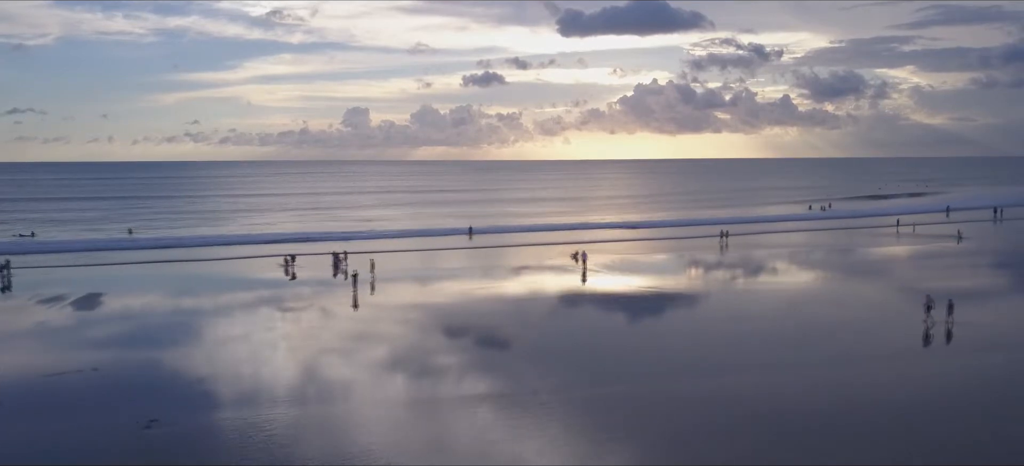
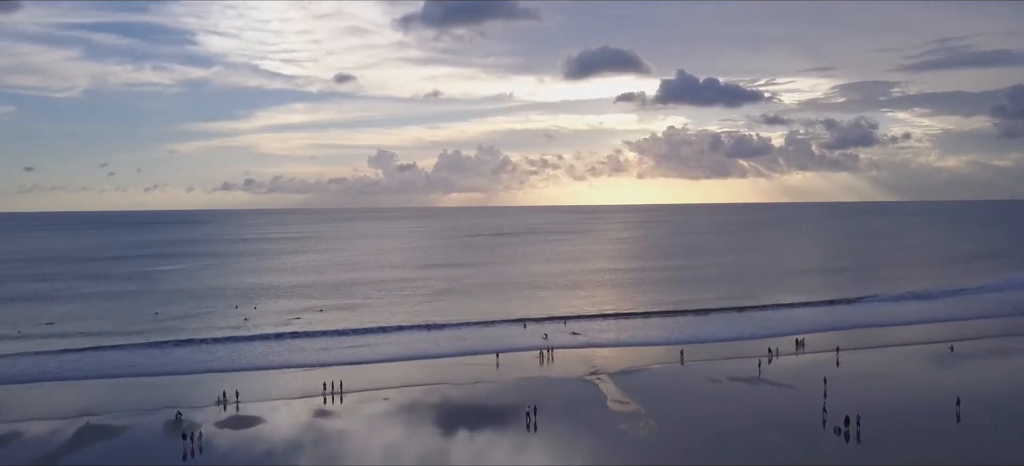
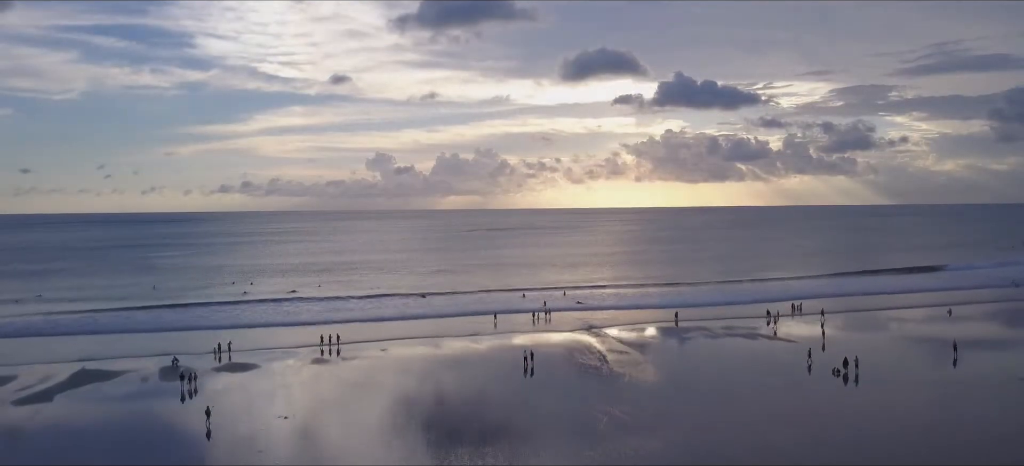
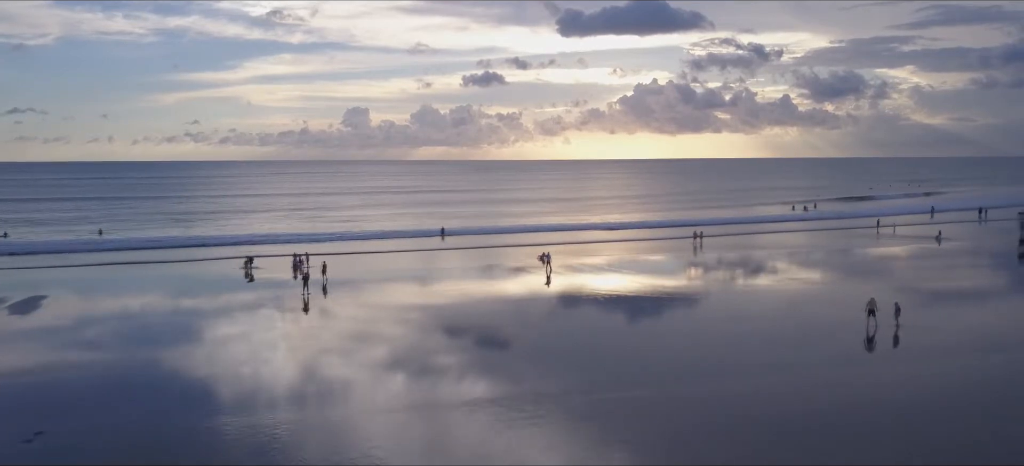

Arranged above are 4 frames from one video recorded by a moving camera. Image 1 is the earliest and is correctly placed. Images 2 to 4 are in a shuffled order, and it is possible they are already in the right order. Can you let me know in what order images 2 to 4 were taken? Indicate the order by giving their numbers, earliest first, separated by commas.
4, 3, 2
